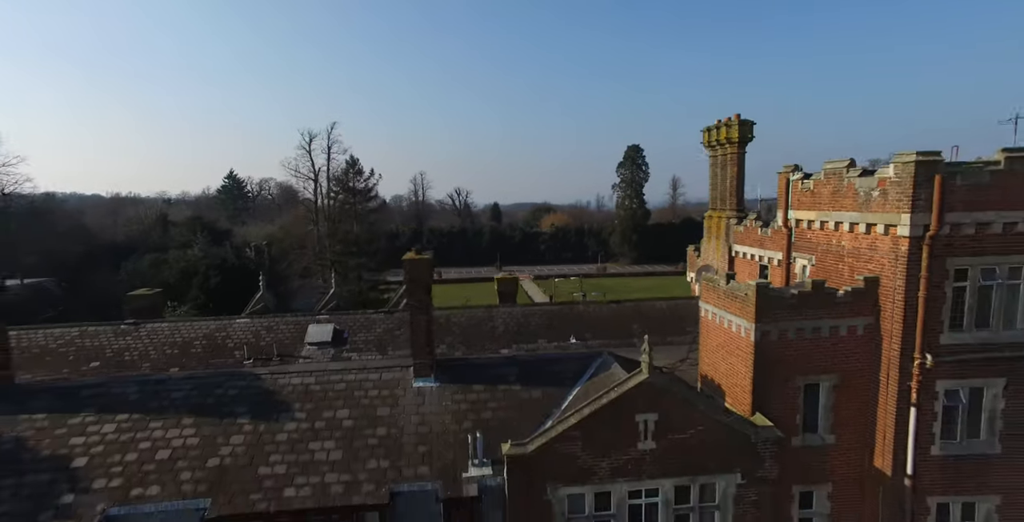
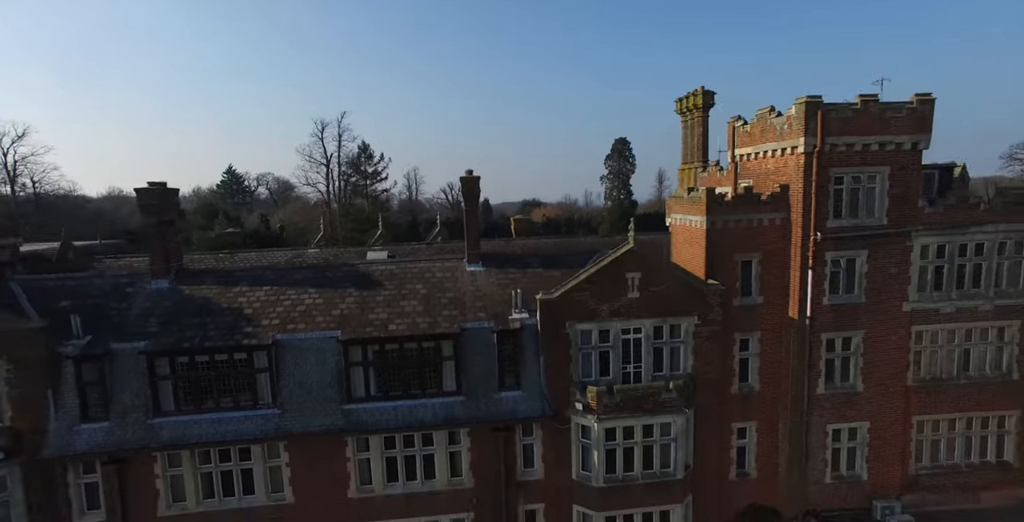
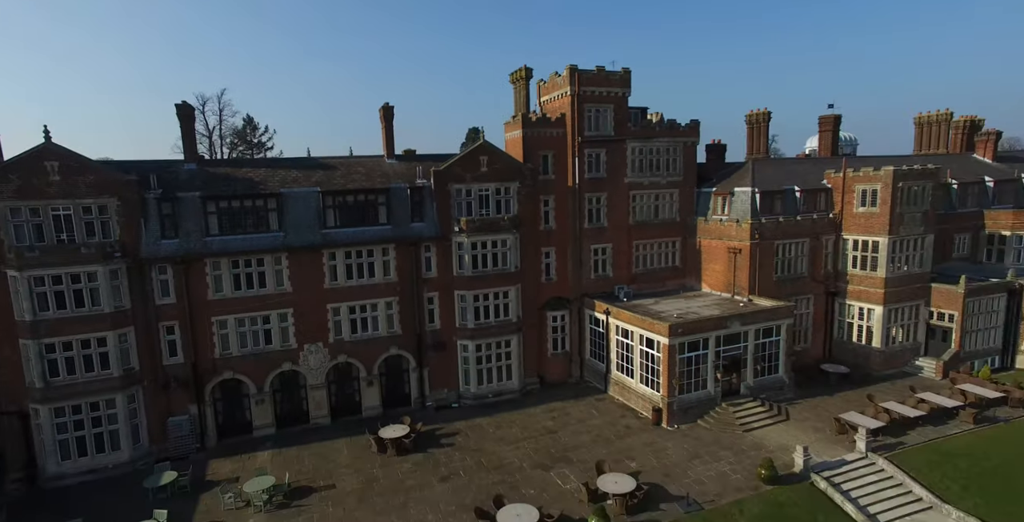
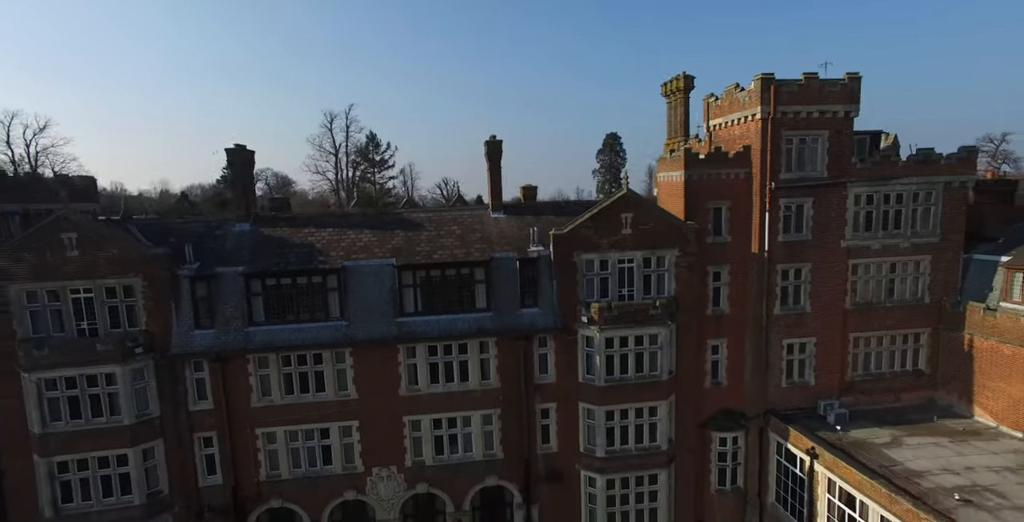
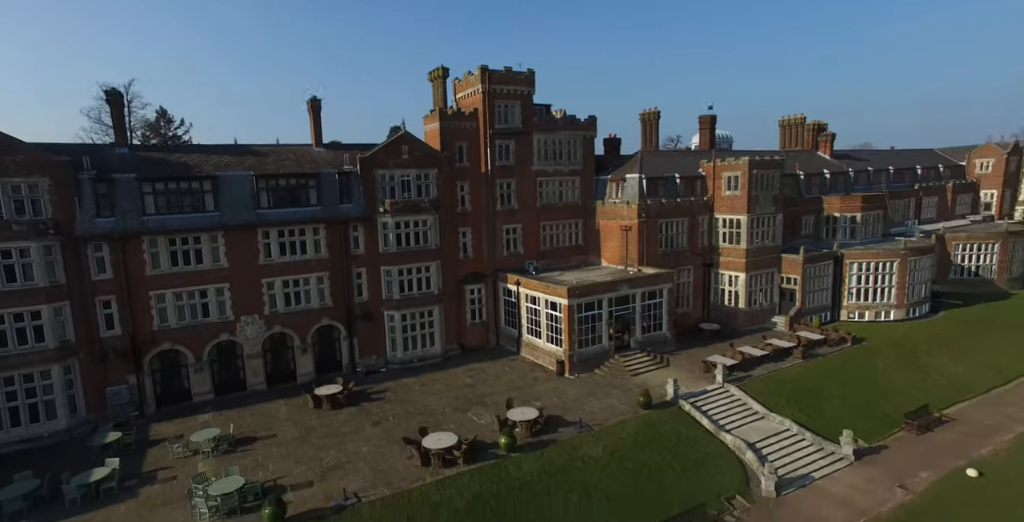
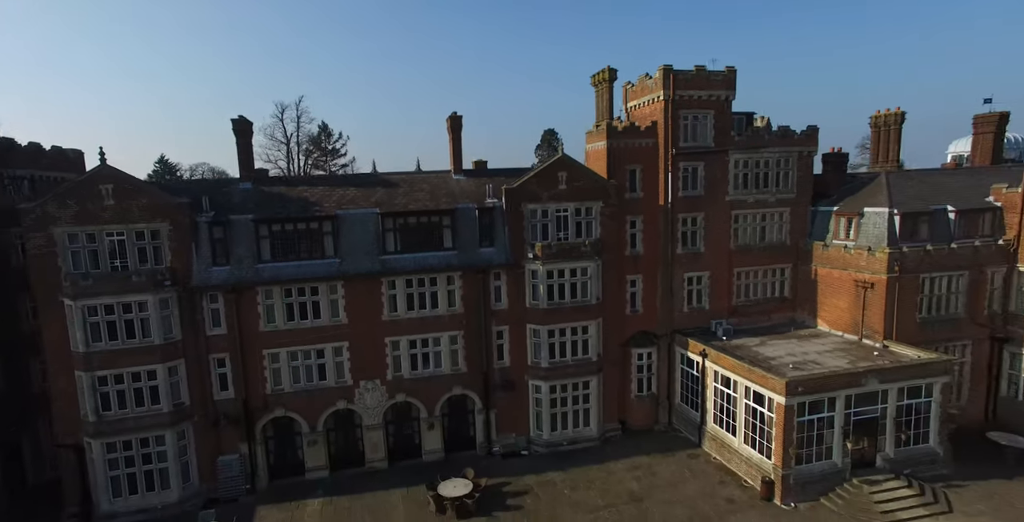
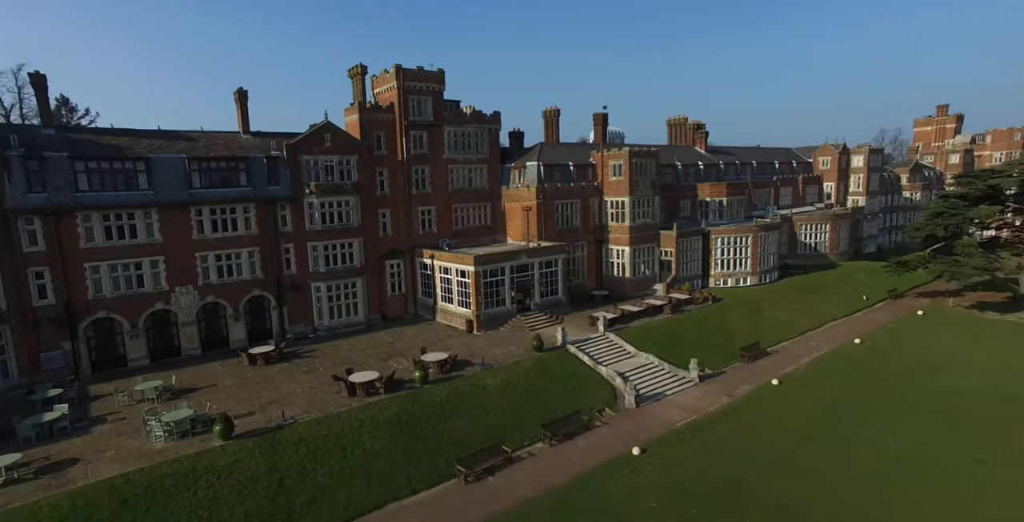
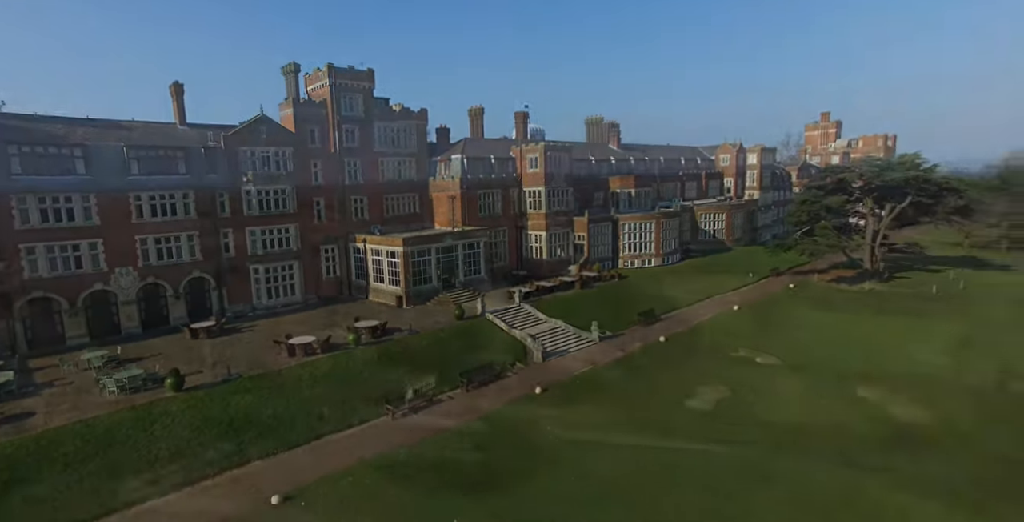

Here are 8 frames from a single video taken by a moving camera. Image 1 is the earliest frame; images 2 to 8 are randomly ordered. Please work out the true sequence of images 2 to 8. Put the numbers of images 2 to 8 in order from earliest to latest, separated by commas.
2, 4, 6, 3, 5, 7, 8
